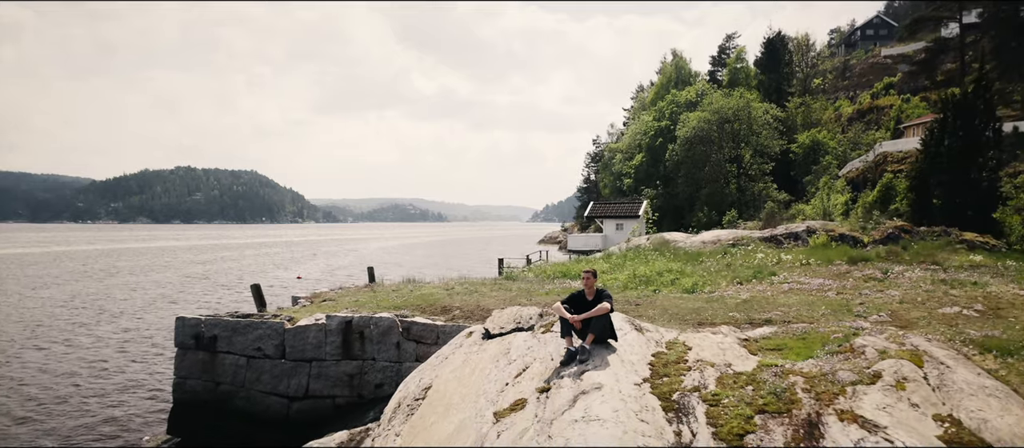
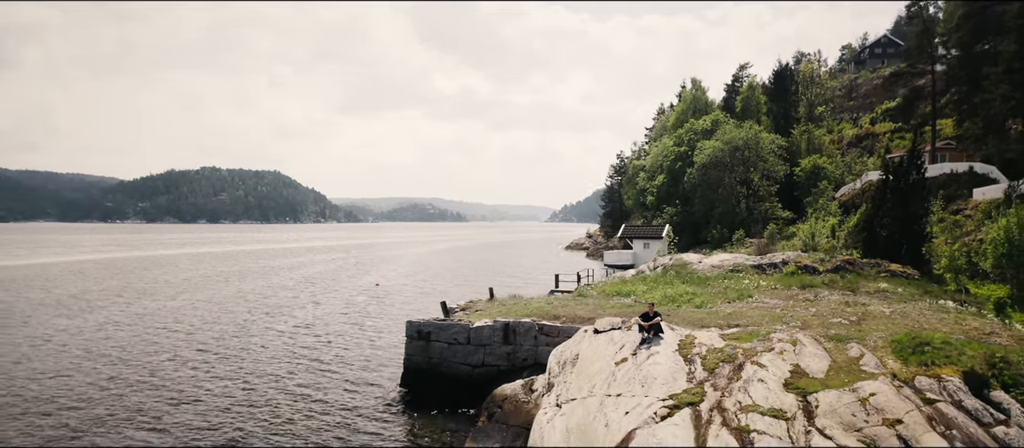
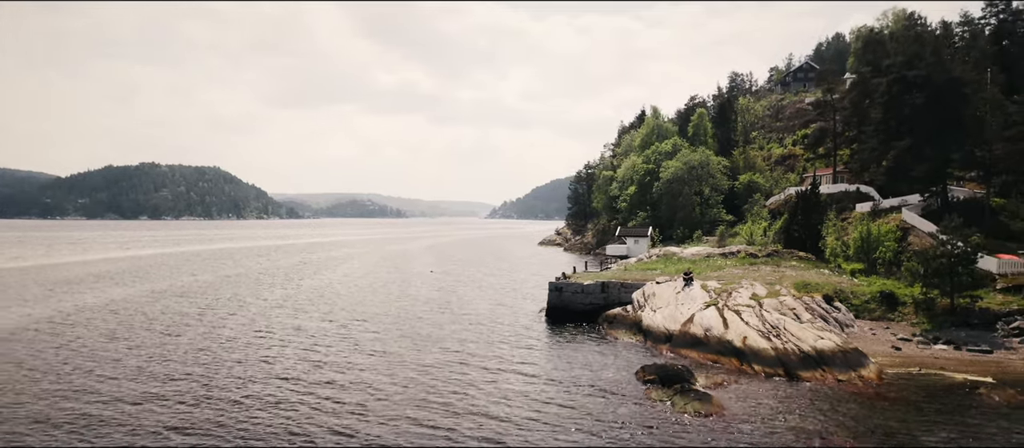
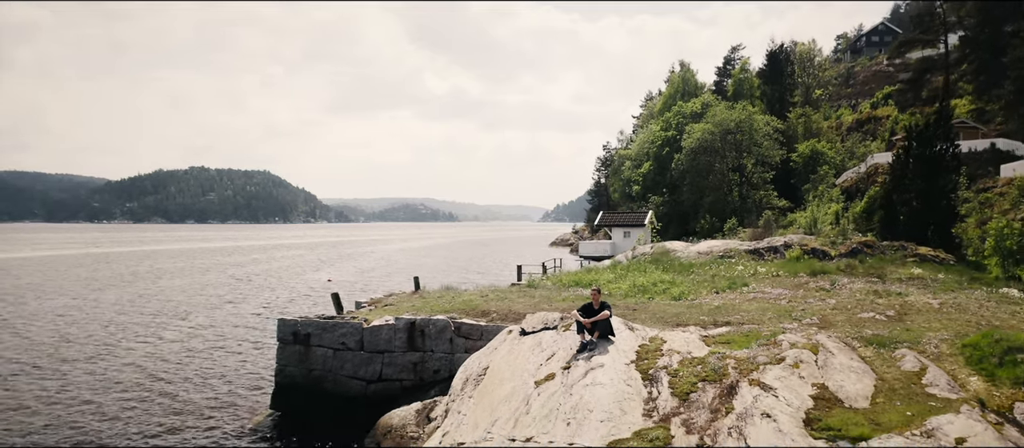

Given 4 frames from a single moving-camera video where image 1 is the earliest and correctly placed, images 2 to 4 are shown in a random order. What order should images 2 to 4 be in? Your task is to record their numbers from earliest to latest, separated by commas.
4, 2, 3
